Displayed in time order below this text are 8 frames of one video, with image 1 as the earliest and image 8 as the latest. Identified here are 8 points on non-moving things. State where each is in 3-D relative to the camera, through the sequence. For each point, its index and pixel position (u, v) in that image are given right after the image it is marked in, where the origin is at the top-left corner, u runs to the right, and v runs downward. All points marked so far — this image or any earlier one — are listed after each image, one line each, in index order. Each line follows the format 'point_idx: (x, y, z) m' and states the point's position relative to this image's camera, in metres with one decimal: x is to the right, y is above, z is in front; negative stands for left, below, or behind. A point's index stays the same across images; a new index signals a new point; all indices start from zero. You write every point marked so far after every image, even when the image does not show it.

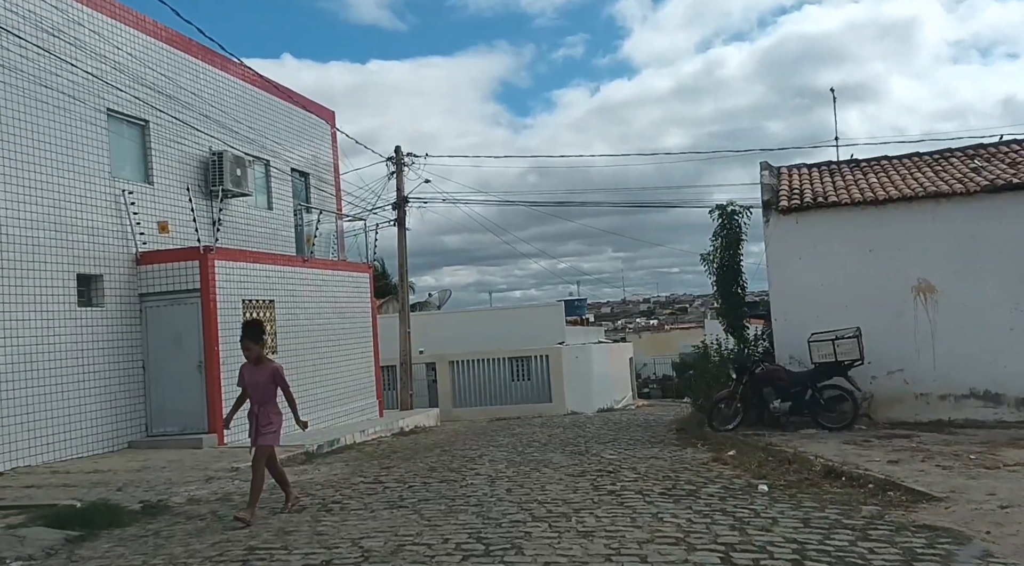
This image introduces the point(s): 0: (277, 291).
0: (-4.2, -0.2, +16.4) m
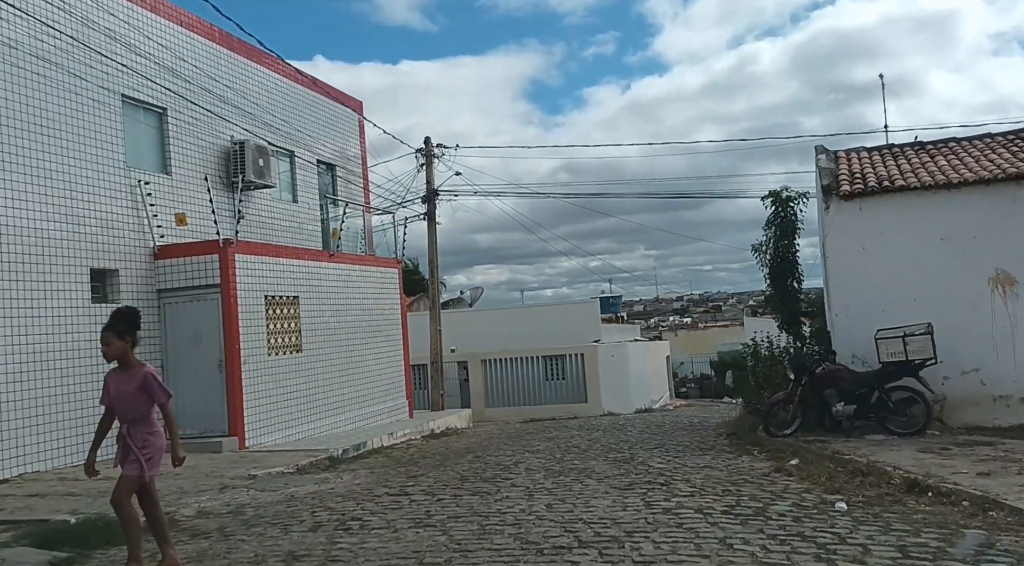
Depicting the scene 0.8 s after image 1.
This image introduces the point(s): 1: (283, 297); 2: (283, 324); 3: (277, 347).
0: (-3.6, -0.1, +15.7) m
1: (-3.8, -0.2, +15.1) m
2: (-3.8, -0.7, +15.1) m
3: (-3.8, -1.0, +14.9) m
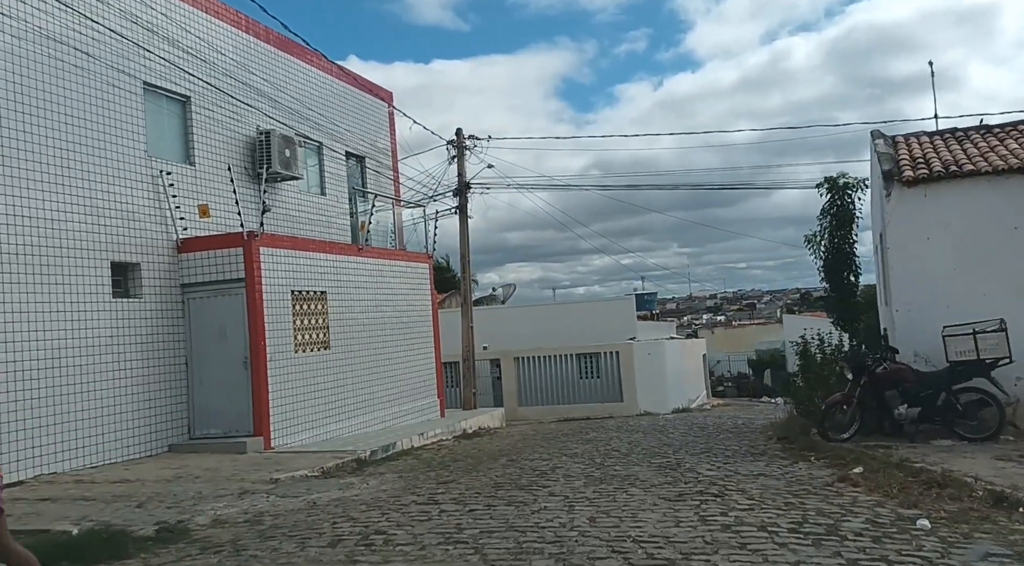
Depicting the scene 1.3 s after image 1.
0: (-3.0, 0.0, +15.1) m
1: (-3.2, -0.1, +14.6) m
2: (-3.2, -0.6, +14.5) m
3: (-3.3, -1.0, +14.3) m
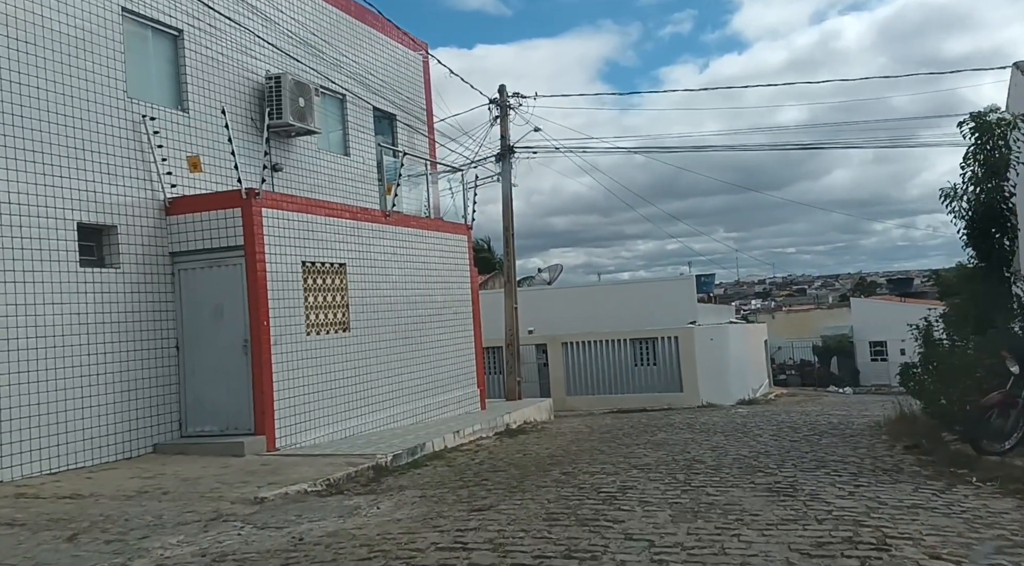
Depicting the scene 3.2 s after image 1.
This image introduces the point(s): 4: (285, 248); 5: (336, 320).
0: (-2.3, +0.4, +12.9) m
1: (-2.5, +0.3, +12.4) m
2: (-2.5, -0.2, +12.4) m
3: (-2.6, -0.6, +12.1) m
4: (-2.9, +0.4, +11.4) m
5: (-2.4, -0.5, +12.5) m
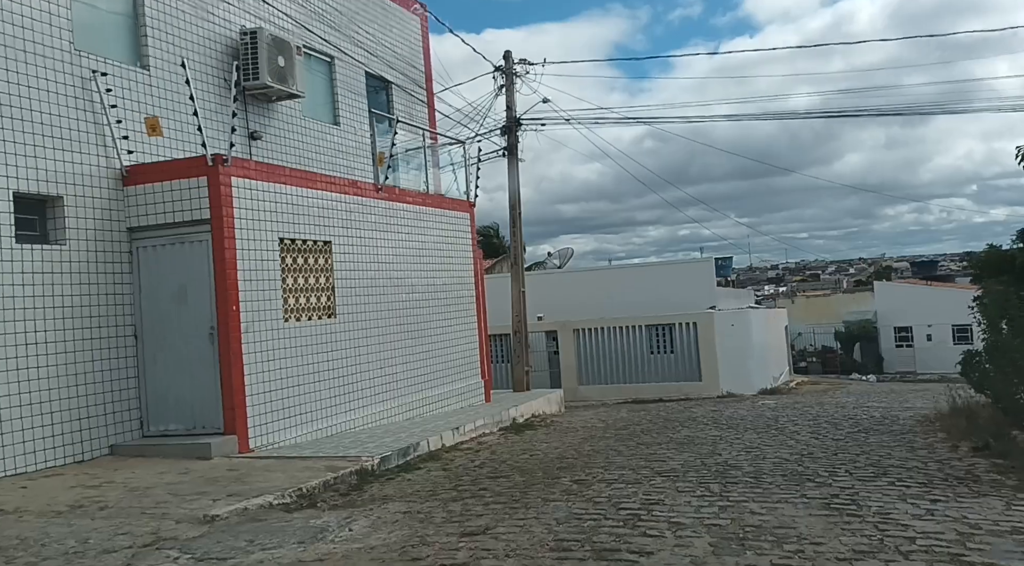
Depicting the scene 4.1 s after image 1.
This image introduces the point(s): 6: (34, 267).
0: (-2.2, +0.7, +11.7) m
1: (-2.5, +0.5, +11.1) m
2: (-2.5, 0.0, +11.1) m
3: (-2.5, -0.3, +10.9) m
4: (-2.8, +0.7, +10.1) m
5: (-2.4, -0.3, +11.3) m
6: (-4.6, +0.1, +8.8) m
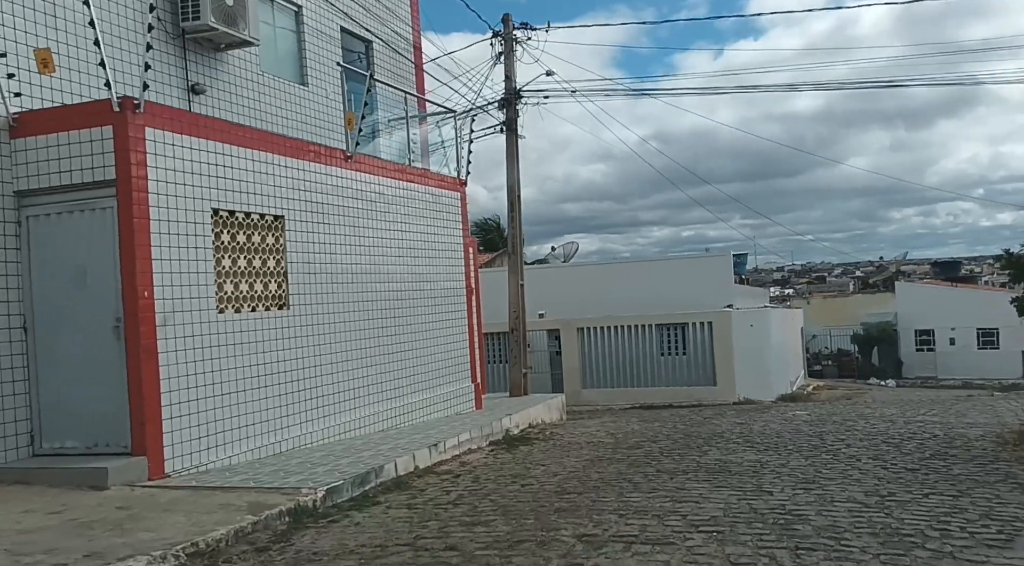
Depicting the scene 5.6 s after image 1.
0: (-2.3, +0.8, +9.6) m
1: (-2.5, +0.7, +9.0) m
2: (-2.6, +0.2, +9.0) m
3: (-2.6, -0.2, +8.8) m
4: (-2.9, +0.8, +8.1) m
5: (-2.4, -0.1, +9.2) m
6: (-4.7, +0.3, +6.7) m
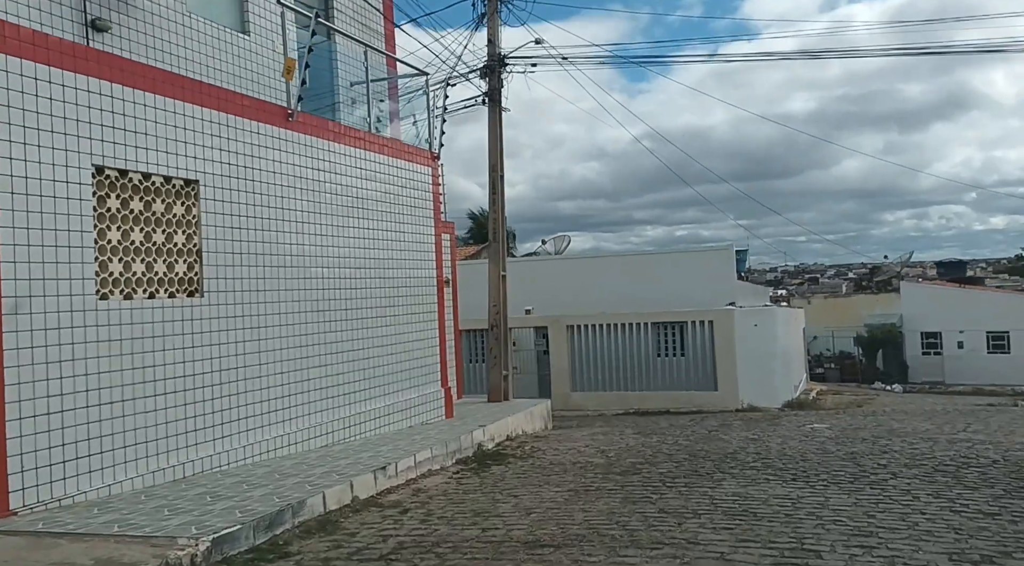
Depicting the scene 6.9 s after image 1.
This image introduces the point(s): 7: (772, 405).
0: (-2.6, +1.0, +7.7) m
1: (-2.8, +0.8, +7.2) m
2: (-2.8, +0.4, +7.2) m
3: (-2.9, 0.0, +7.0) m
4: (-3.1, +1.0, +6.2) m
5: (-2.7, +0.1, +7.4) m
6: (-4.9, +0.5, +4.9) m
7: (+5.3, -2.5, +19.1) m
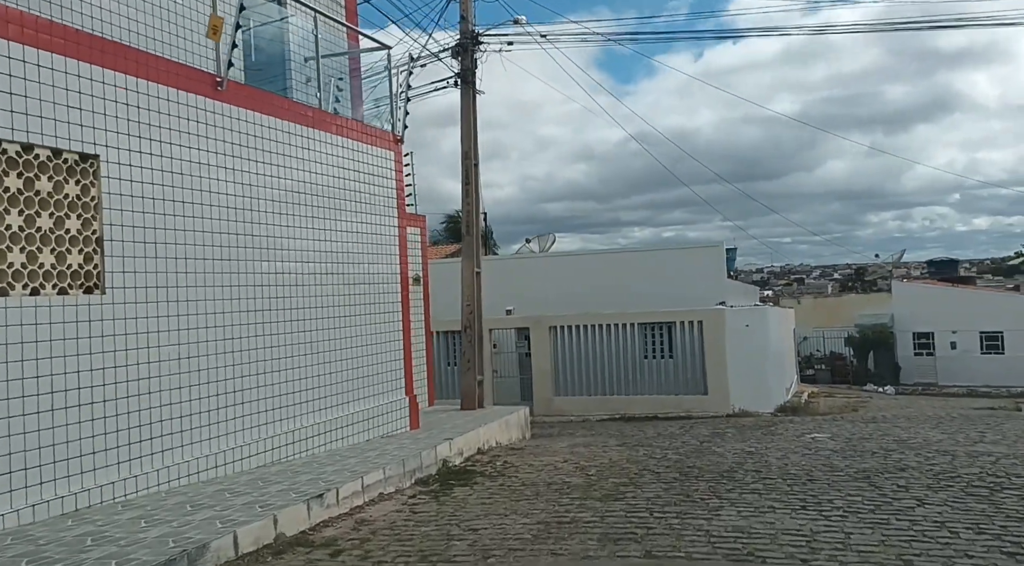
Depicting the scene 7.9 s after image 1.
0: (-2.8, +1.0, +6.5) m
1: (-3.1, +0.9, +6.0) m
2: (-3.1, +0.4, +6.0) m
3: (-3.1, 0.0, +5.8) m
4: (-3.4, +1.0, +5.0) m
5: (-3.0, +0.1, +6.2) m
6: (-5.1, +0.5, +3.7) m
7: (+4.9, -2.5, +18.0) m
